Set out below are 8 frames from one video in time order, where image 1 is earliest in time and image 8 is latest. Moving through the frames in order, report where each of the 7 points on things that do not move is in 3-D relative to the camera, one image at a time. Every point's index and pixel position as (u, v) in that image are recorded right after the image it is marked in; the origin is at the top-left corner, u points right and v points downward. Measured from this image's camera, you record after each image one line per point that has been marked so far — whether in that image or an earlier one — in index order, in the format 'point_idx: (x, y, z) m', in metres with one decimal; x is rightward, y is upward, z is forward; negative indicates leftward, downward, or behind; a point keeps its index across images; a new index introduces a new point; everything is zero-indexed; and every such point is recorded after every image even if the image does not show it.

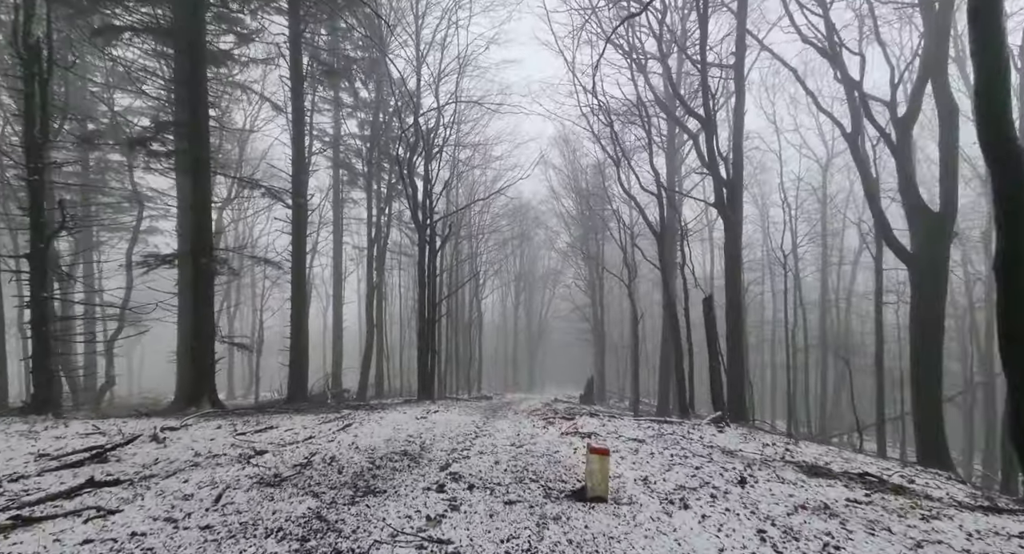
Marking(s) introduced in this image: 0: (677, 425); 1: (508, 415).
0: (+2.4, -2.1, +8.3) m
1: (-0.1, -2.9, +12.3) m
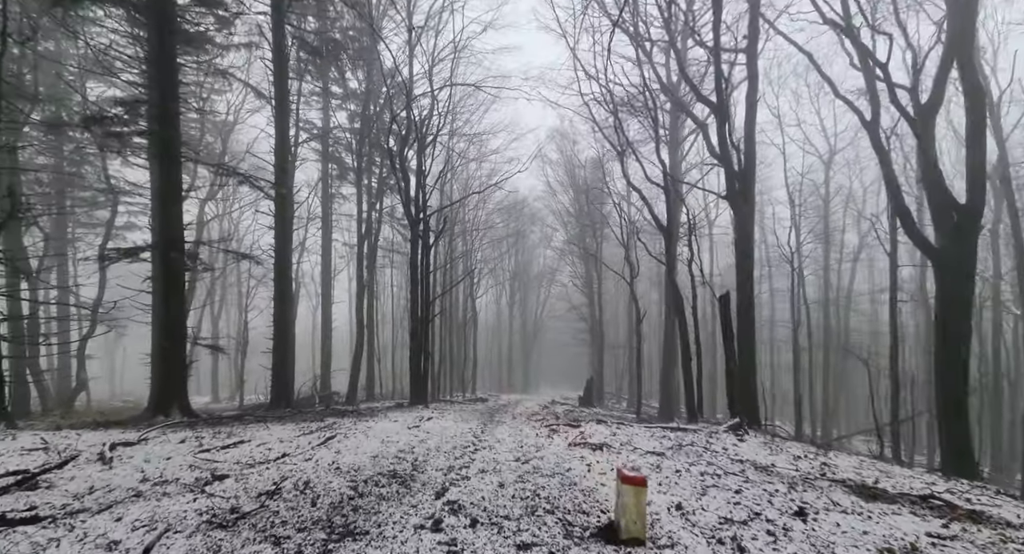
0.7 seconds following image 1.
0: (+2.4, -2.1, +7.6) m
1: (-0.2, -2.9, +11.6) m
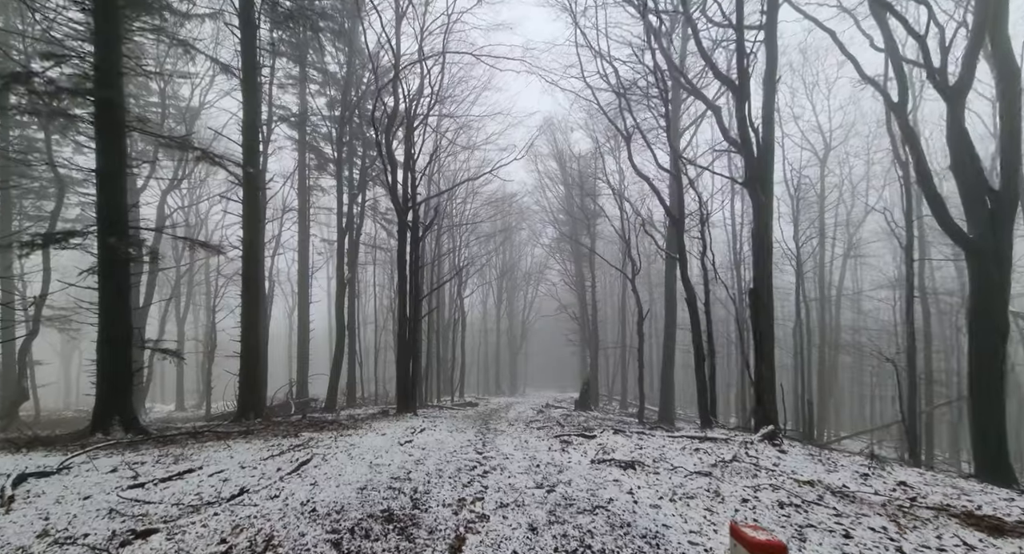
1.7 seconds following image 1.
0: (+2.5, -1.9, +6.6) m
1: (-0.2, -2.7, +10.6) m
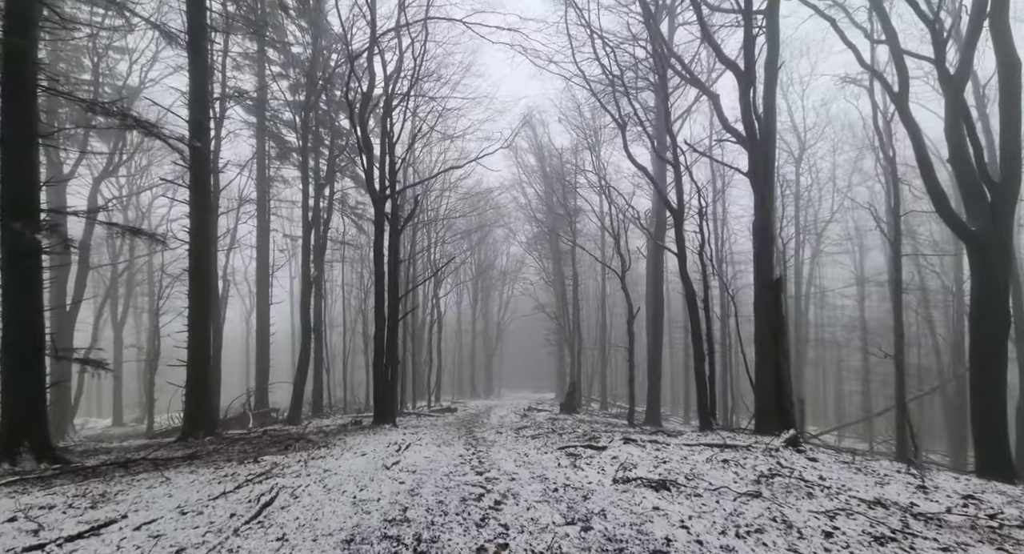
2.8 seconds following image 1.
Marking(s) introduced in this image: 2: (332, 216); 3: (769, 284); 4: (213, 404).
0: (+2.6, -1.8, +5.9) m
1: (-0.4, -2.7, +9.7) m
2: (-5.4, +1.8, +17.4) m
3: (+4.2, -0.2, +9.6) m
4: (-4.8, -2.0, +9.1) m
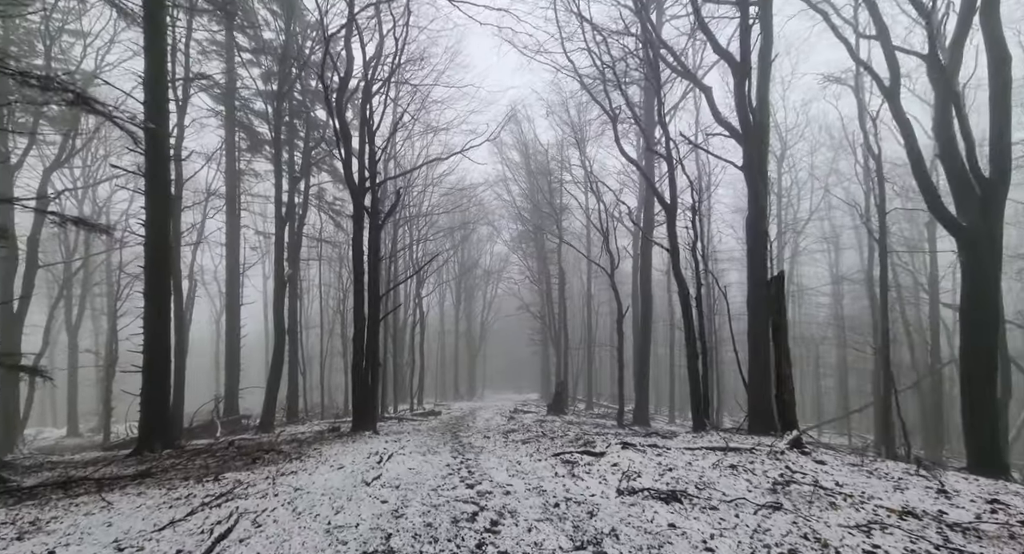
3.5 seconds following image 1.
0: (+2.5, -1.8, +5.5) m
1: (-0.6, -2.6, +9.2) m
2: (-5.9, +1.8, +16.8) m
3: (+4.0, -0.1, +9.3) m
4: (-5.0, -2.0, +8.5) m
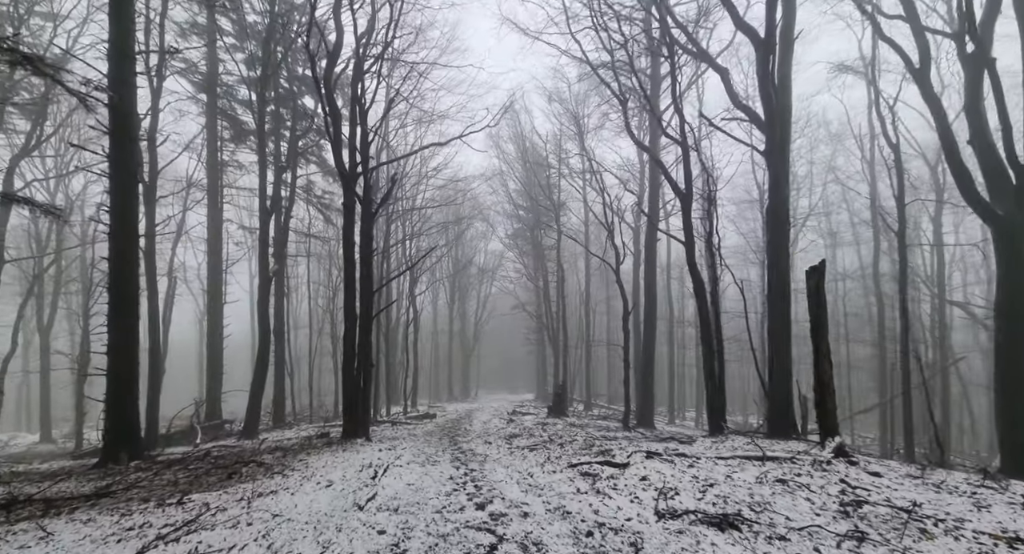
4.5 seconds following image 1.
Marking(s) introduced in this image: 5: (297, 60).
0: (+2.6, -1.6, +4.8) m
1: (-0.5, -2.5, +8.5) m
2: (-5.9, +1.9, +16.0) m
3: (+4.1, 0.0, +8.7) m
4: (-4.9, -1.9, +7.7) m
5: (-6.1, +6.1, +16.4) m
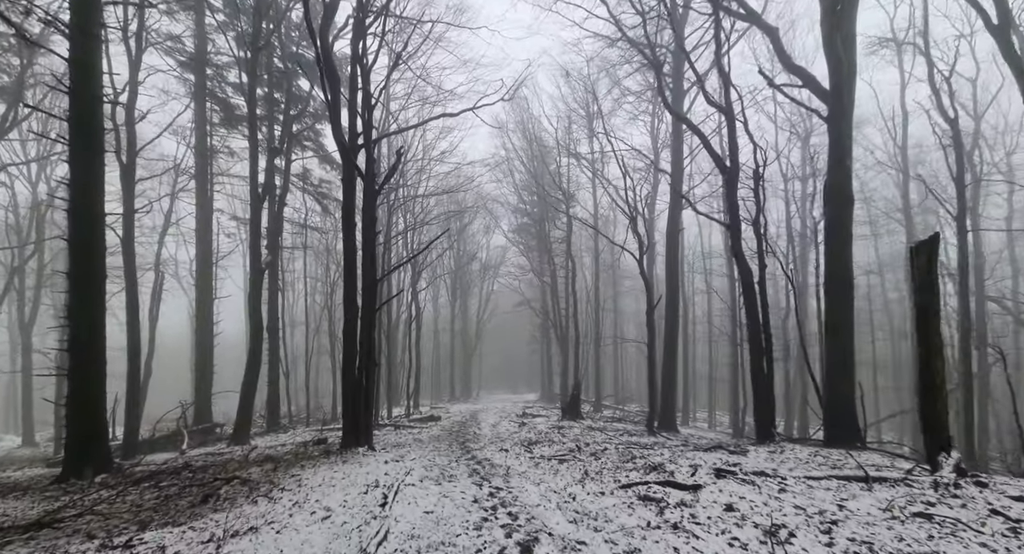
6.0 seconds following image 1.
0: (+2.9, -1.5, +3.8) m
1: (-0.2, -2.3, +7.4) m
2: (-5.7, +2.1, +14.9) m
3: (+4.4, +0.2, +7.6) m
4: (-4.6, -1.7, +6.6) m
5: (-5.8, +6.3, +15.3) m
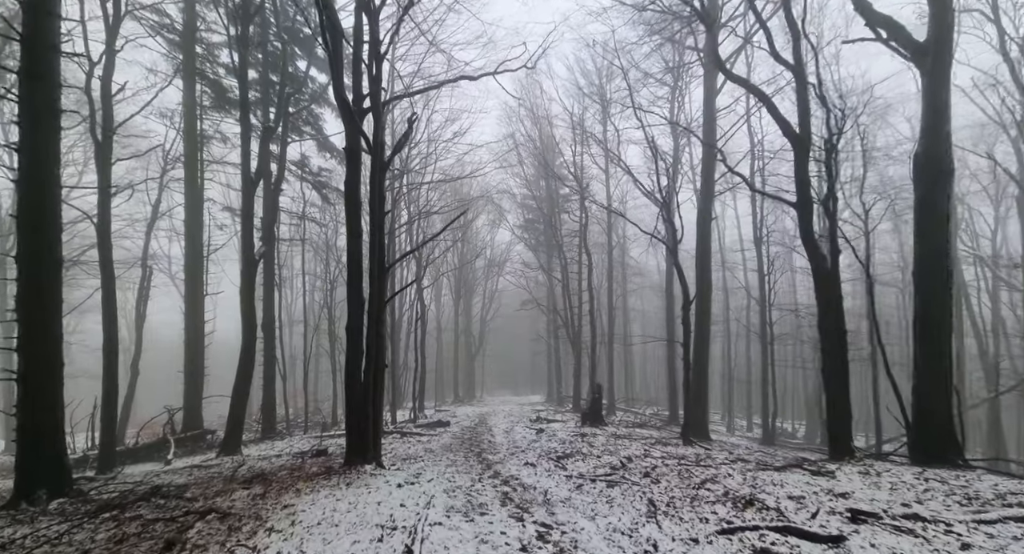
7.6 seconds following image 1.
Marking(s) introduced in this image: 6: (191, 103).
0: (+3.3, -1.3, +2.6) m
1: (+0.2, -2.2, +6.2) m
2: (-5.3, +2.2, +13.7) m
3: (+4.8, +0.4, +6.4) m
4: (-4.2, -1.5, +5.4) m
5: (-5.4, +6.4, +14.1) m
6: (-8.5, +4.6, +15.3) m
